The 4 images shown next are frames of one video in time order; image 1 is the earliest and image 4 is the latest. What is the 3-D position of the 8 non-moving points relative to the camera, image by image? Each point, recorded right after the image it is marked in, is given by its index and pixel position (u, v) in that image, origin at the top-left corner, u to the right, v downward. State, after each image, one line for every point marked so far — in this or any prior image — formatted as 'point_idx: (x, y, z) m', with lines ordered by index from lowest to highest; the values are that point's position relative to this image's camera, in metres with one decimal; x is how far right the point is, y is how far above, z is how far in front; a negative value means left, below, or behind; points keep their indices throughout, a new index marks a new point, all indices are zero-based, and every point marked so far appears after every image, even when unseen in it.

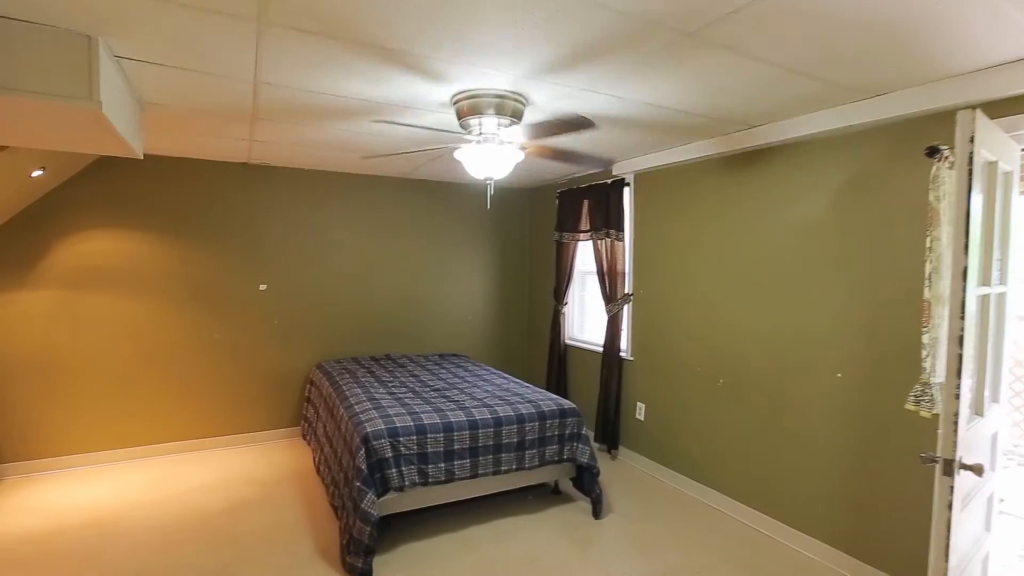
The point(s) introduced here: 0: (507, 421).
0: (0.0, -0.8, +3.0) m
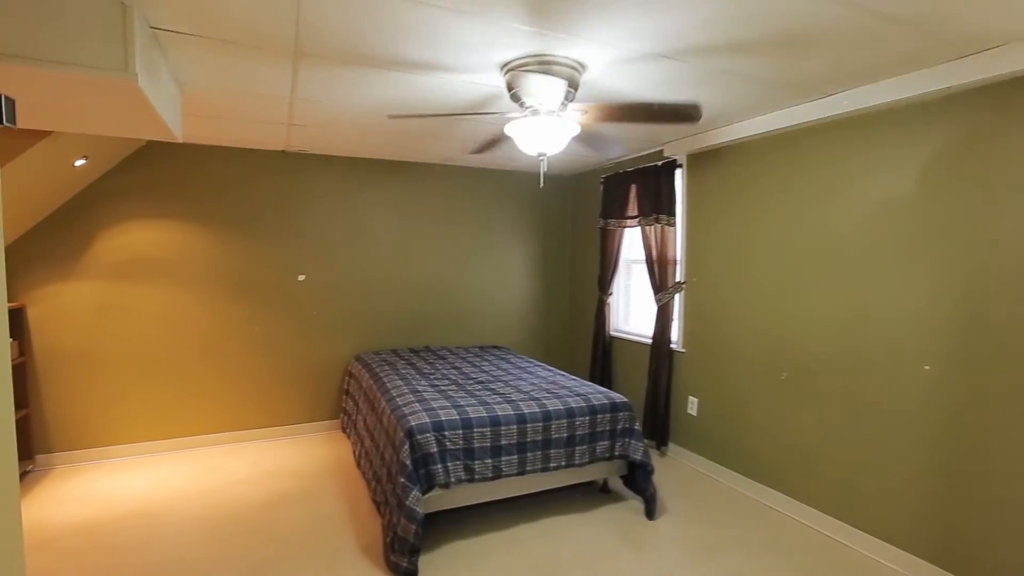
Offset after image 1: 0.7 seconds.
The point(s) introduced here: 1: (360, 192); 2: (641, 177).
0: (+0.2, -0.7, +2.8) m
1: (-1.3, +0.8, +4.4) m
2: (+1.0, +0.9, +4.0) m
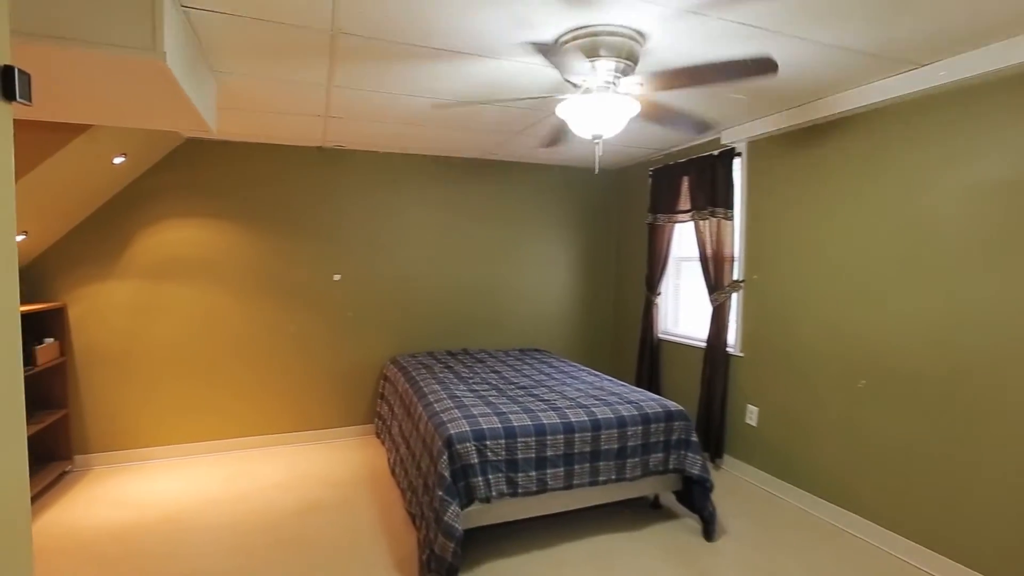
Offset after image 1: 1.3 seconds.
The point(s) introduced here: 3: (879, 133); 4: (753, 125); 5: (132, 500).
0: (+0.5, -0.7, +2.6) m
1: (-0.9, +0.8, +4.2) m
2: (+1.3, +0.9, +3.7) m
3: (+1.9, +0.8, +2.7) m
4: (+1.5, +1.0, +3.3) m
5: (-2.3, -1.3, +3.1) m
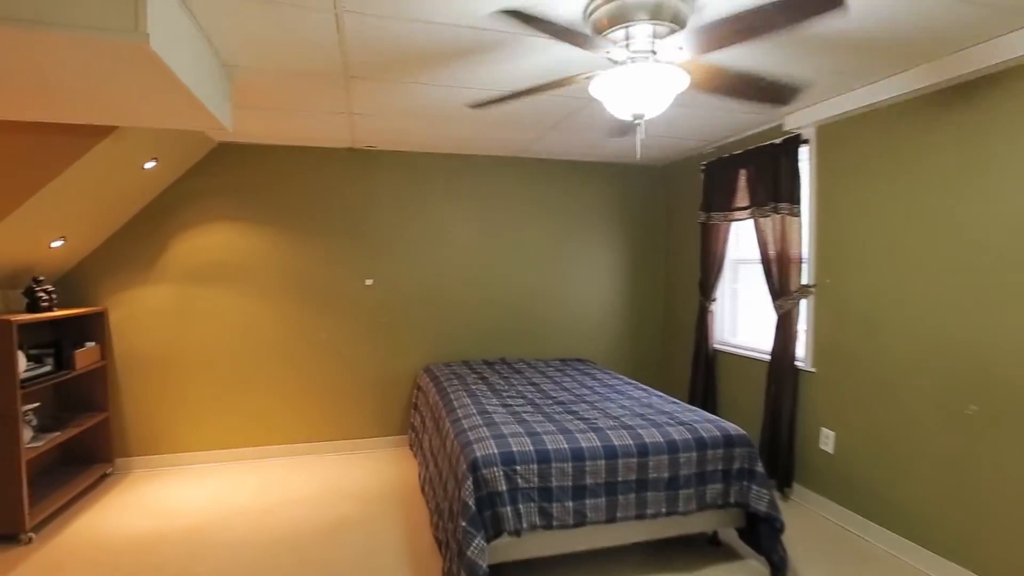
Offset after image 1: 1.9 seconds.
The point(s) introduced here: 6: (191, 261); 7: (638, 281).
0: (+0.6, -0.7, +2.2) m
1: (-0.6, +0.8, +4.1) m
2: (+1.6, +0.8, +3.3) m
3: (+2.1, +0.8, +2.3) m
4: (+1.7, +1.0, +2.9) m
5: (-2.1, -1.3, +3.1) m
6: (-2.2, +0.2, +3.6) m
7: (+1.1, +0.1, +4.5) m
